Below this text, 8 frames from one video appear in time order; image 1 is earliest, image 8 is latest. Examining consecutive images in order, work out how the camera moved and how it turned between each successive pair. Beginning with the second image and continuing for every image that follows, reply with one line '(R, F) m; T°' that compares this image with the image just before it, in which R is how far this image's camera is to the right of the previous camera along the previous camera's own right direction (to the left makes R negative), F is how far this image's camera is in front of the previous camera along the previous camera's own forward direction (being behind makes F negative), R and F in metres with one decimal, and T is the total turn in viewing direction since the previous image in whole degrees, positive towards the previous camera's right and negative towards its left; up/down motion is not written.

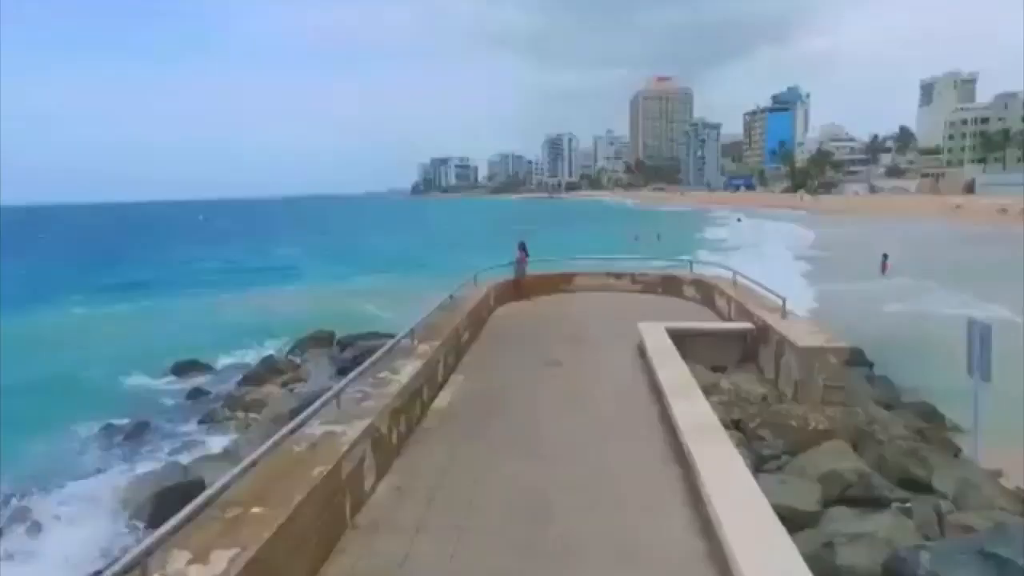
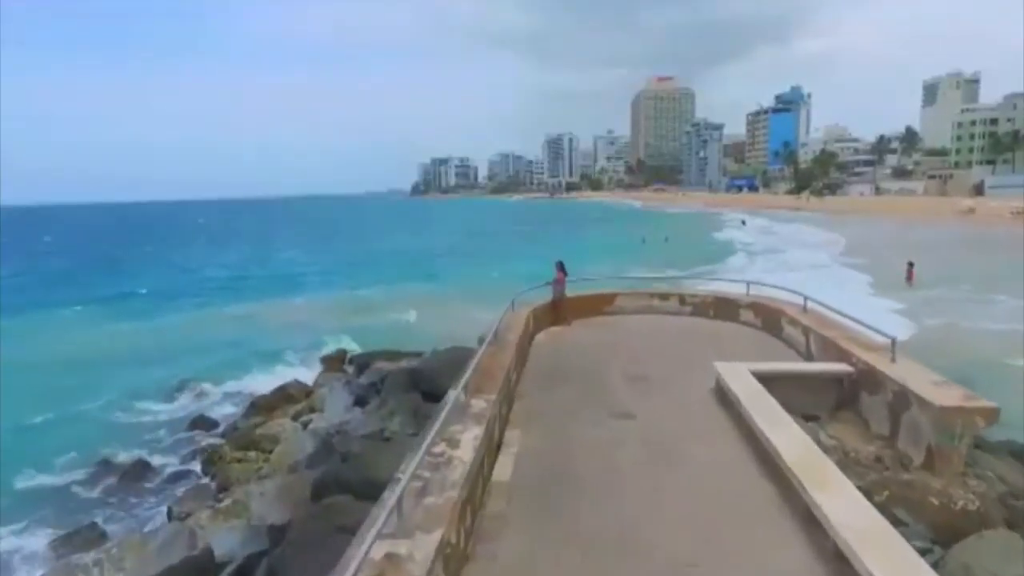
(-0.6, +1.0) m; 0°
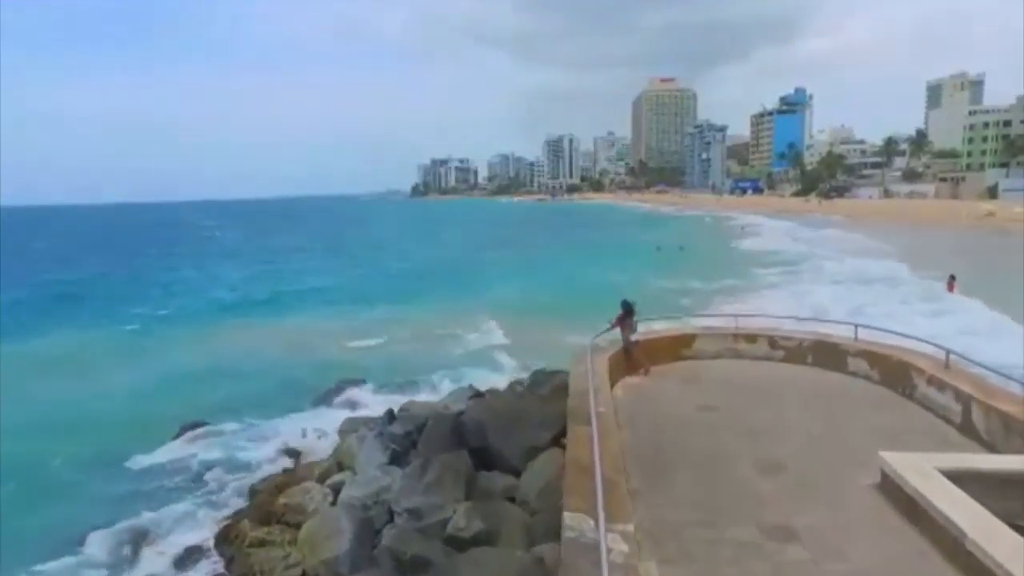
(-0.8, +1.4) m; 0°
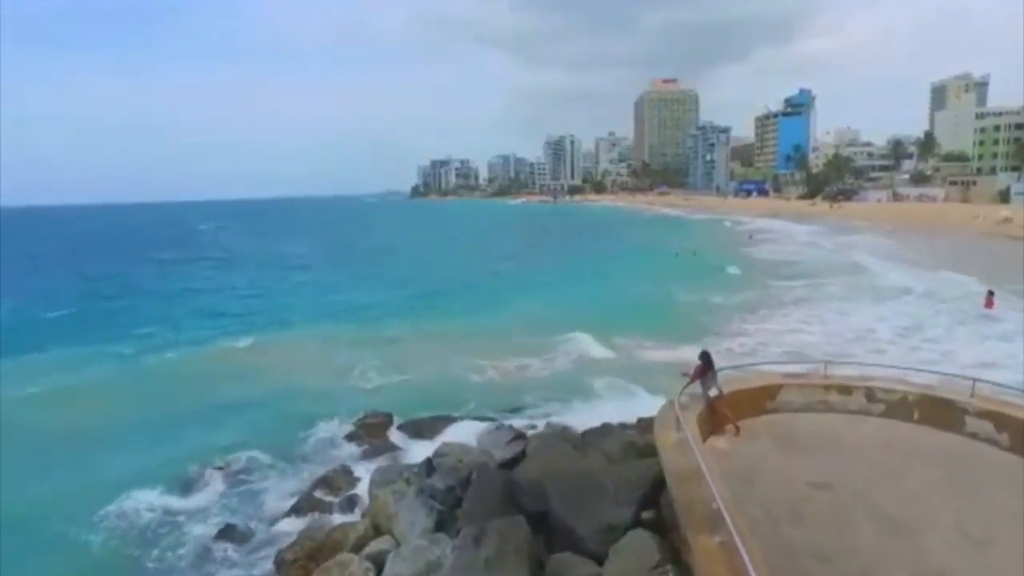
(-0.7, +1.0) m; 0°
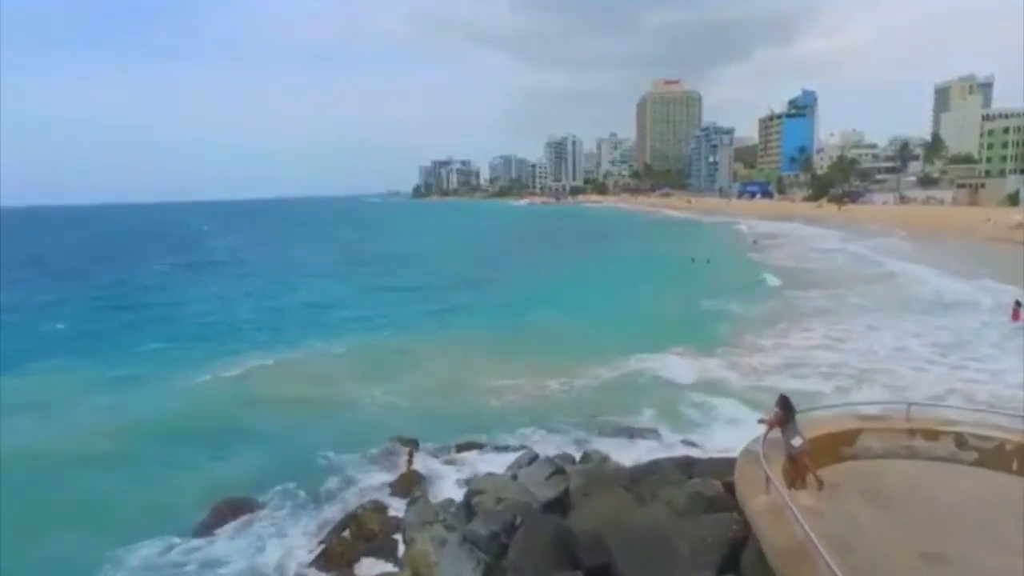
(-0.6, +0.7) m; 0°
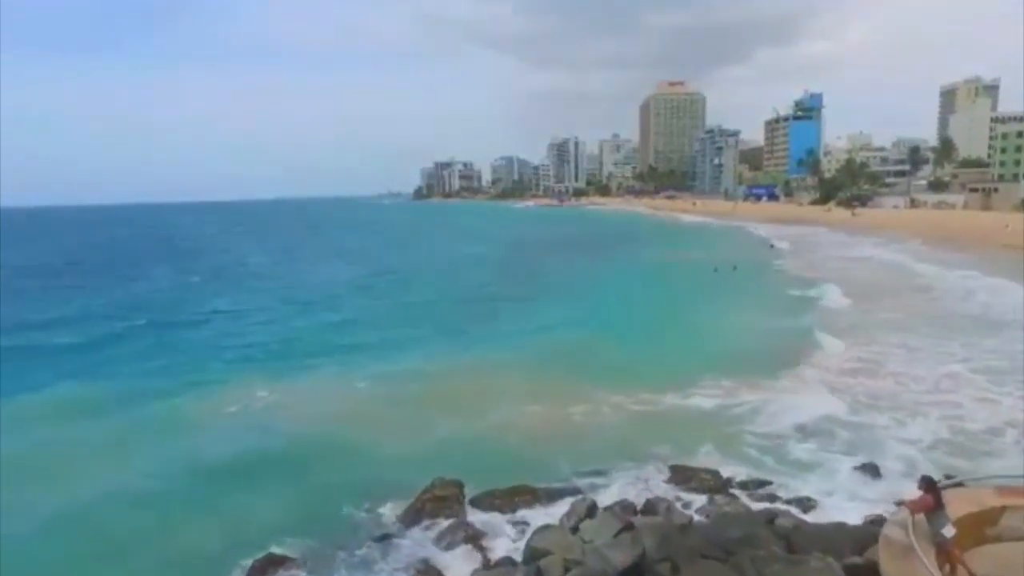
(-0.9, +0.9) m; 0°
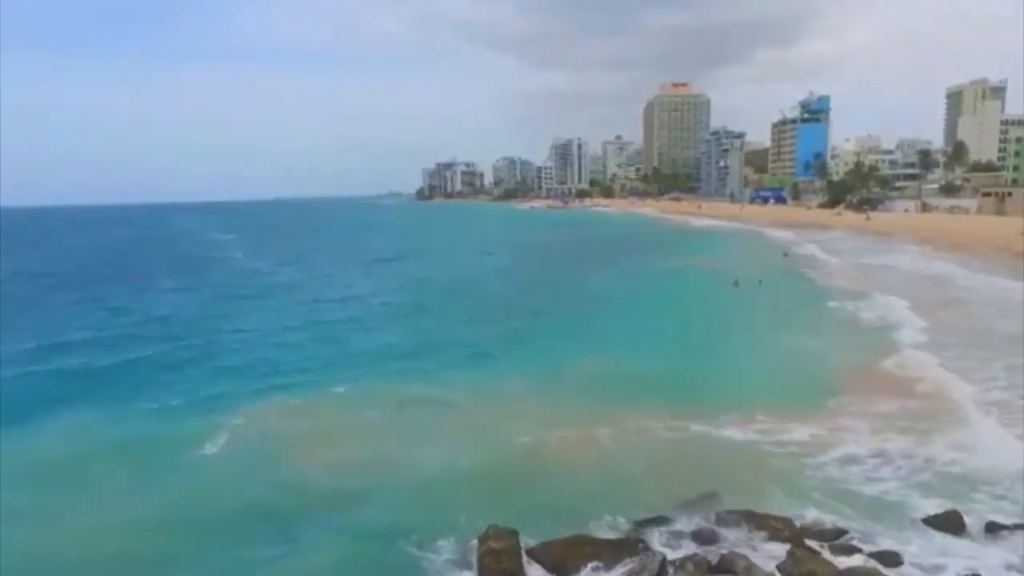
(-1.0, +0.8) m; 0°
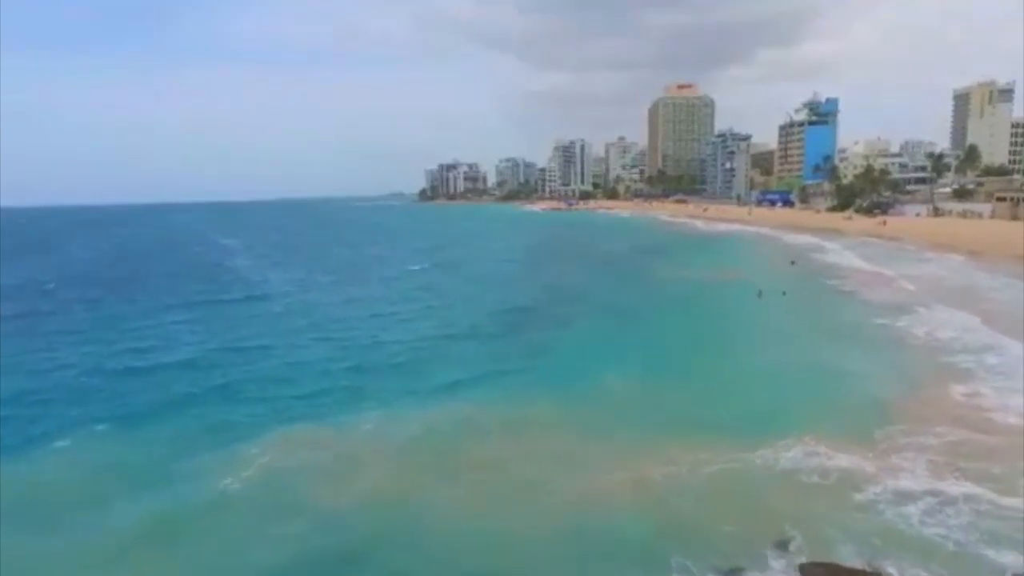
(-1.3, +0.7) m; 0°
